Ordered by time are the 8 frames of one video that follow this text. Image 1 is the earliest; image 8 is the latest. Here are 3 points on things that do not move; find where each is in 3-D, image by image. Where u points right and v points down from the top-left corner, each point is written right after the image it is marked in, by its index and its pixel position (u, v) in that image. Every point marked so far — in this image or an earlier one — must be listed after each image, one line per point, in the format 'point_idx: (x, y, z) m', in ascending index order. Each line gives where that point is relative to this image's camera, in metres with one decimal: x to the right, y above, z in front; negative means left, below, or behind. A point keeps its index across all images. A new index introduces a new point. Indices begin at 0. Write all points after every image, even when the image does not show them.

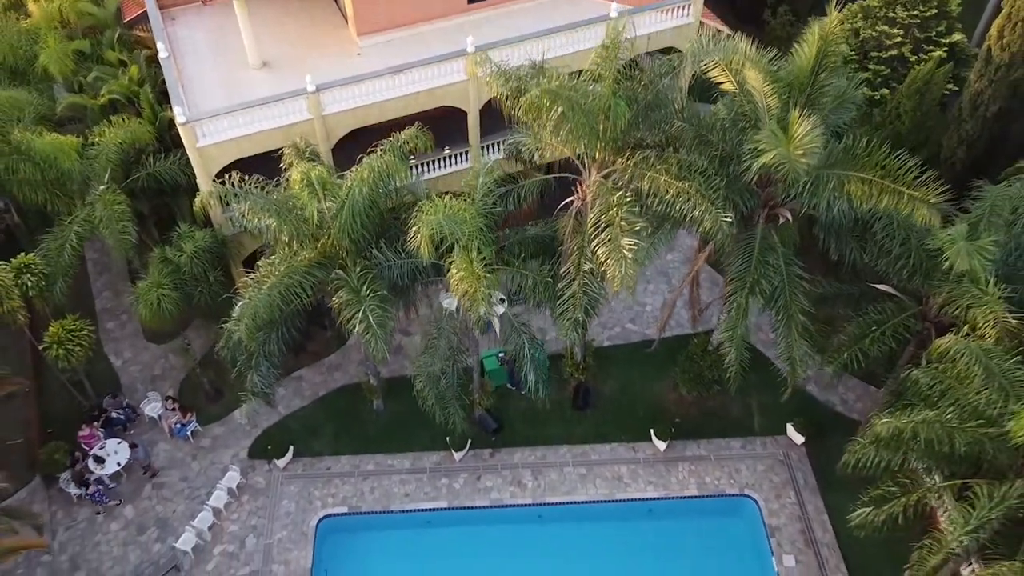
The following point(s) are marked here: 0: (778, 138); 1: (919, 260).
0: (+4.2, +2.2, +11.5) m
1: (+7.2, +0.5, +12.8) m
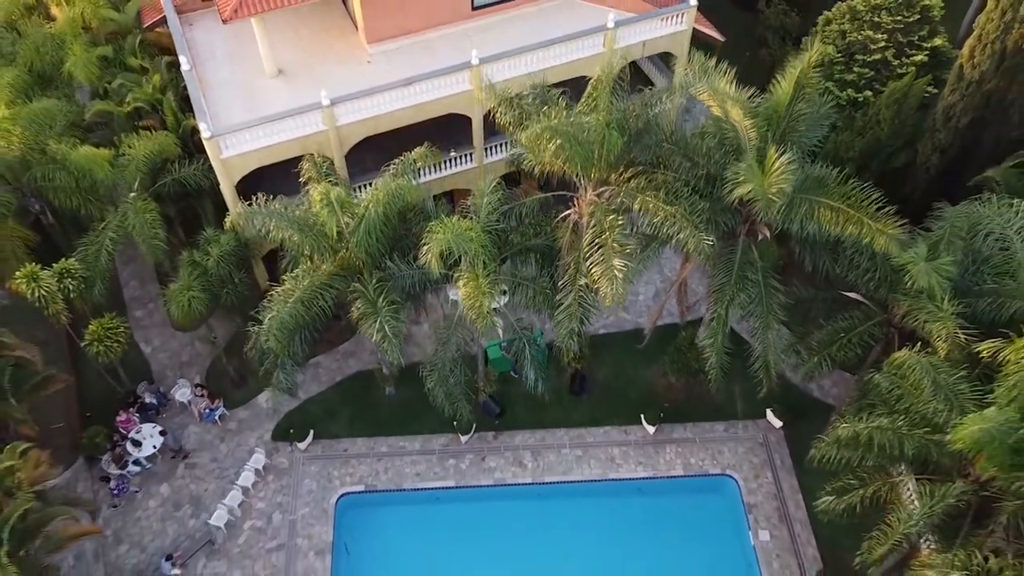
0: (+4.2, +1.9, +12.7) m
1: (+7.2, +0.3, +14.0) m
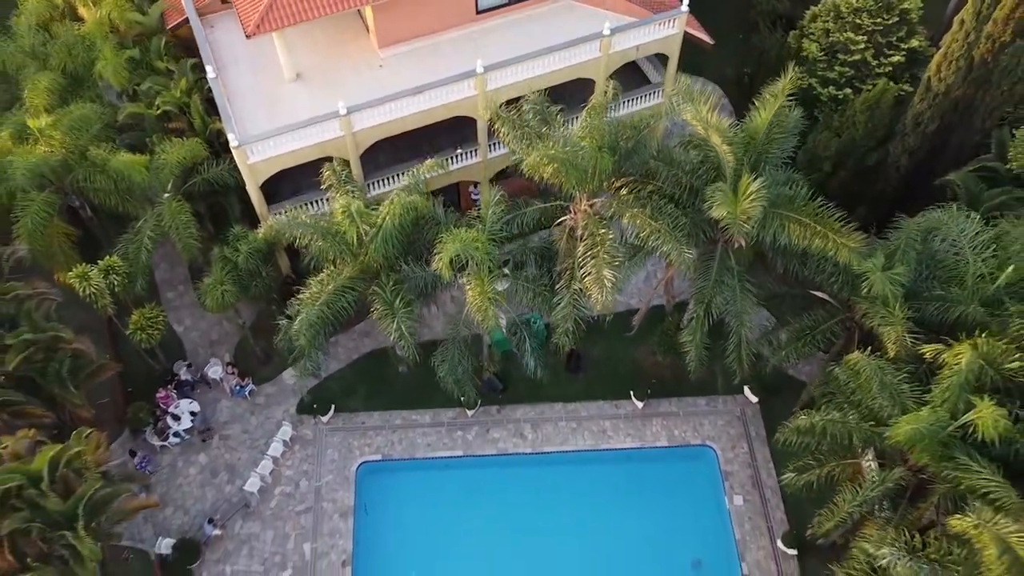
0: (+4.3, +1.8, +14.2) m
1: (+7.3, +0.2, +15.7) m
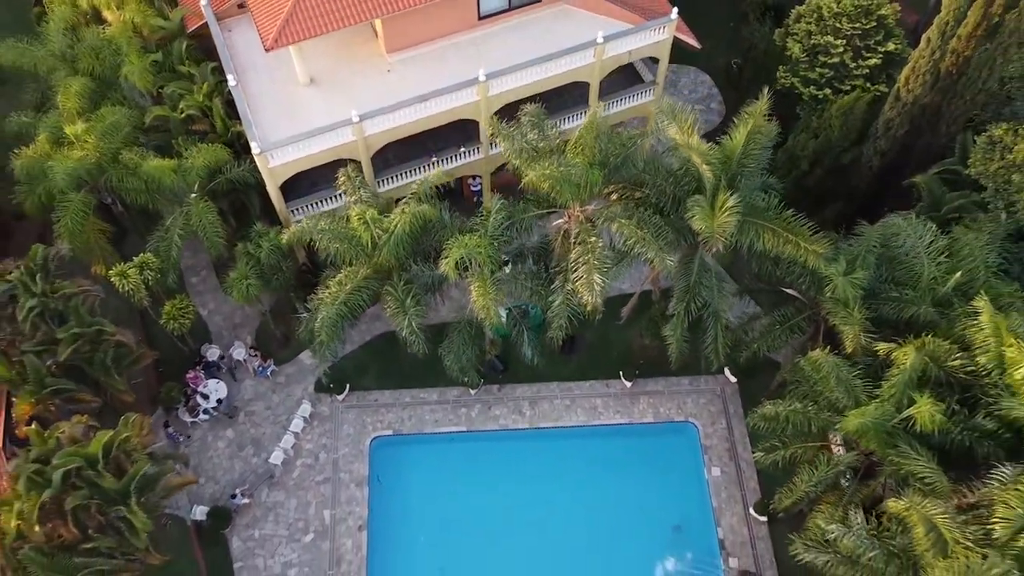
0: (+4.3, +1.7, +15.8) m
1: (+7.3, +0.2, +17.4) m
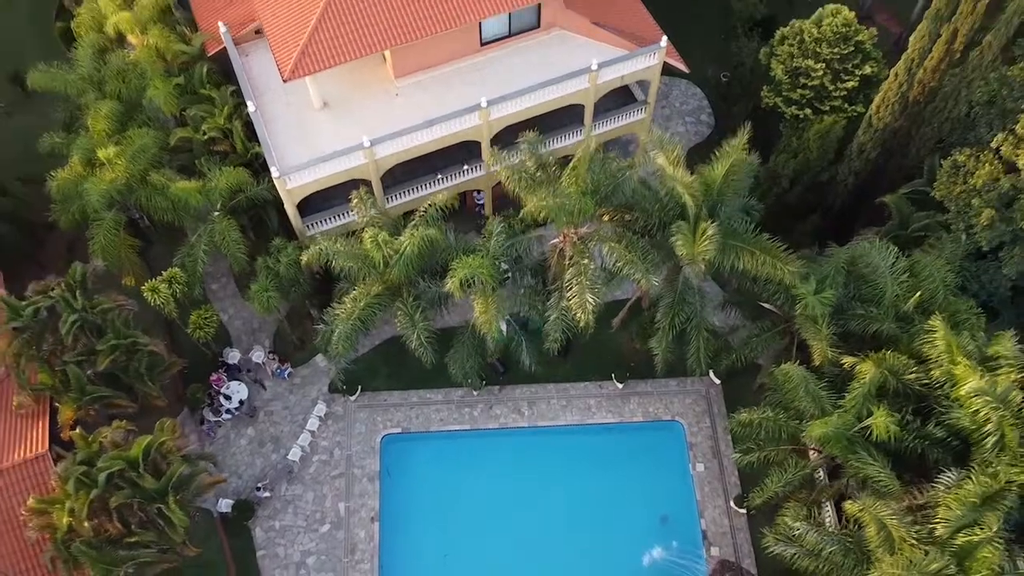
0: (+4.3, +1.2, +17.4) m
1: (+7.3, -0.2, +19.0) m
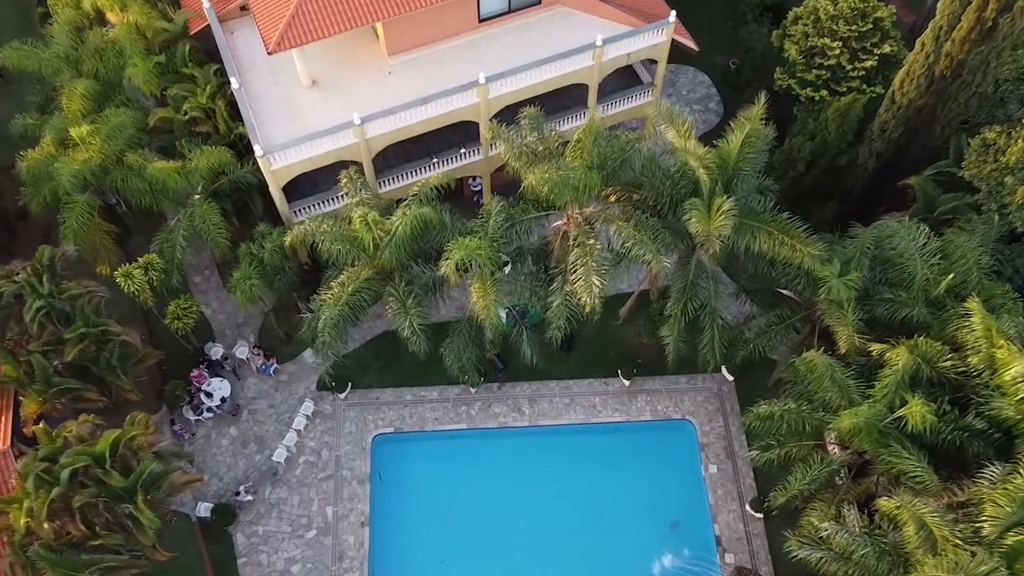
0: (+4.3, +1.6, +16.1) m
1: (+7.3, +0.2, +17.6) m
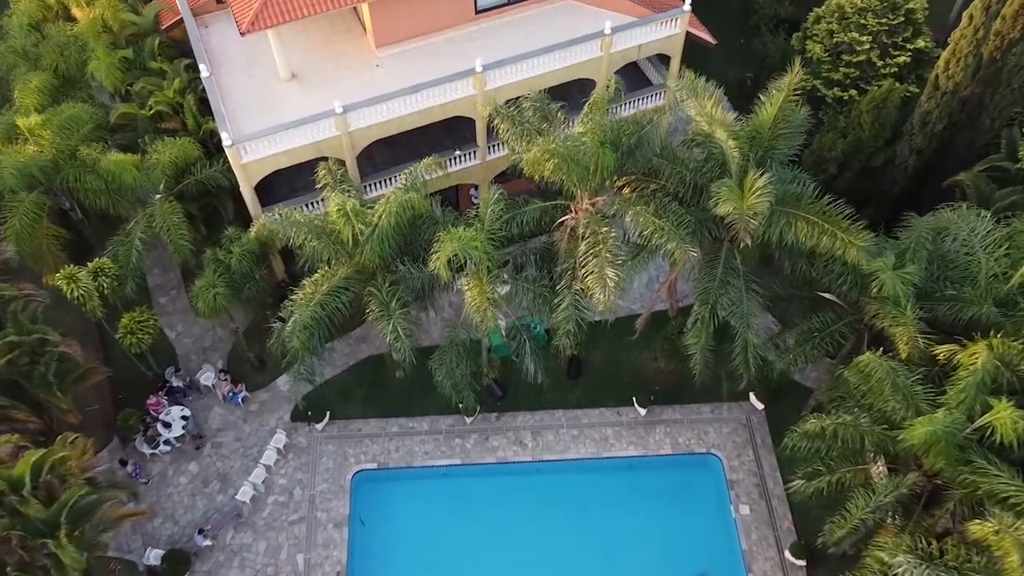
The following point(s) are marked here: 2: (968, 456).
0: (+4.3, +1.8, +13.8) m
1: (+7.3, +0.2, +15.2) m
2: (+7.8, -2.9, +12.4) m
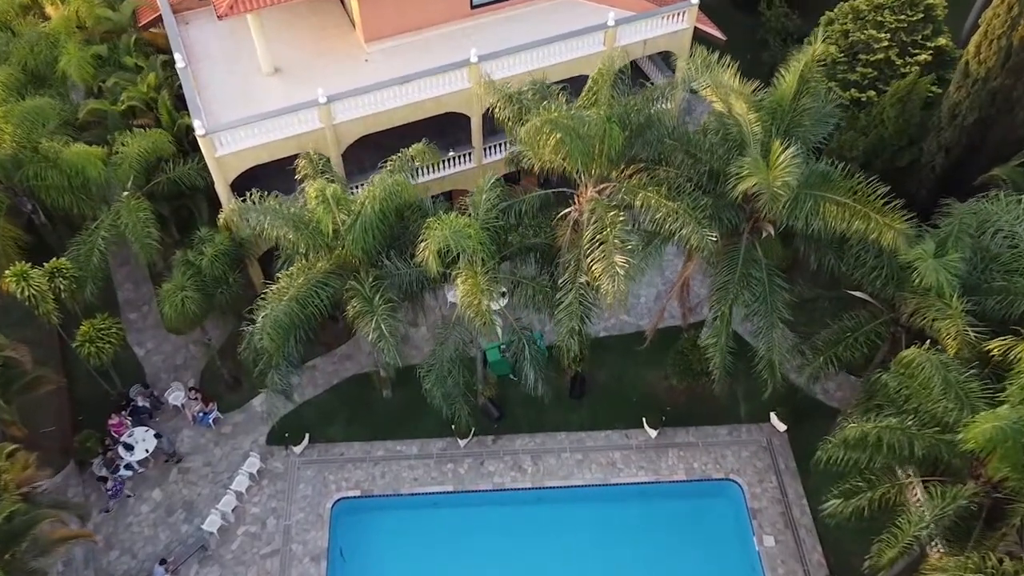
0: (+4.2, +2.0, +12.4) m
1: (+7.2, +0.3, +13.7) m
2: (+7.8, -2.5, +10.6) m
